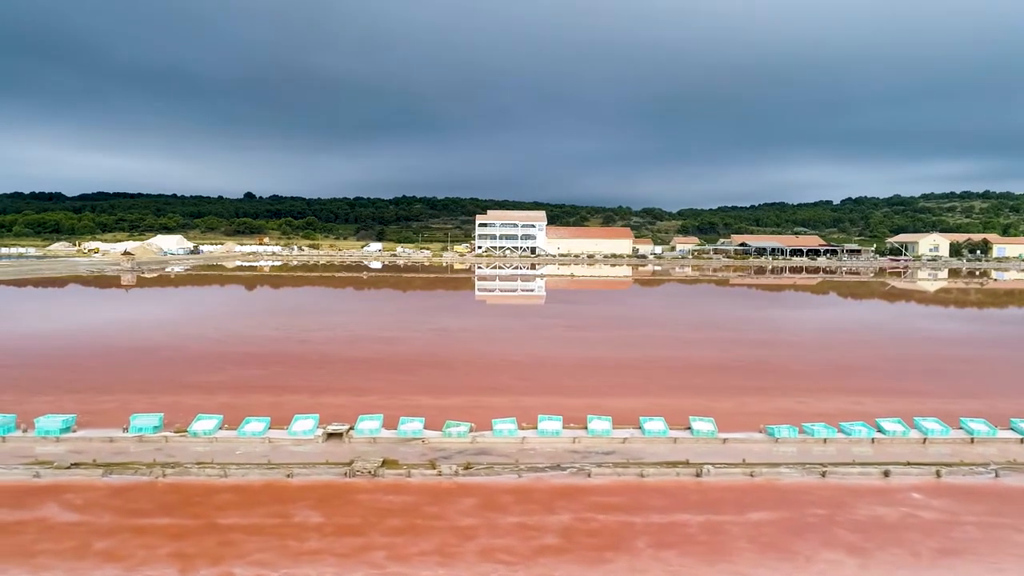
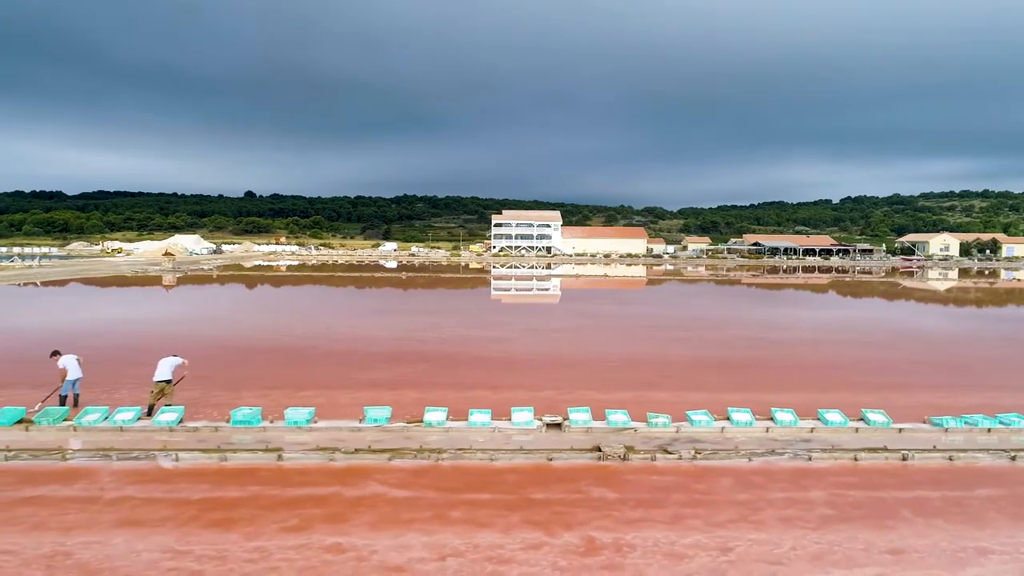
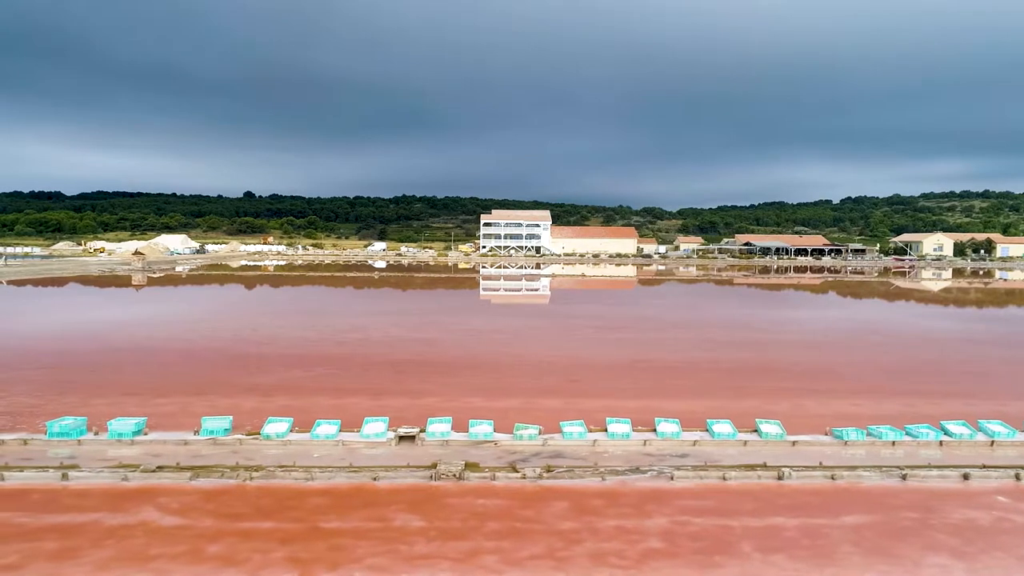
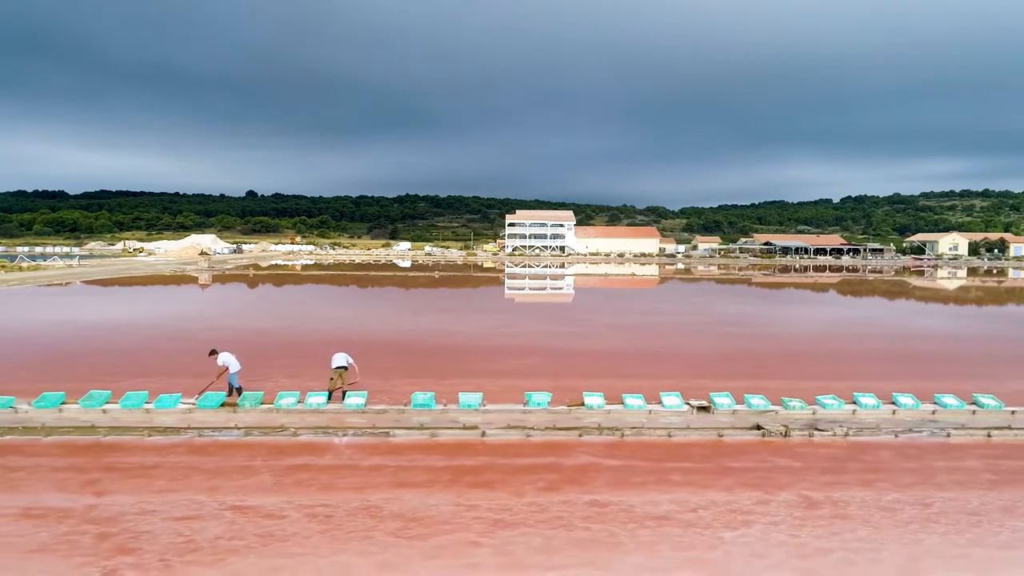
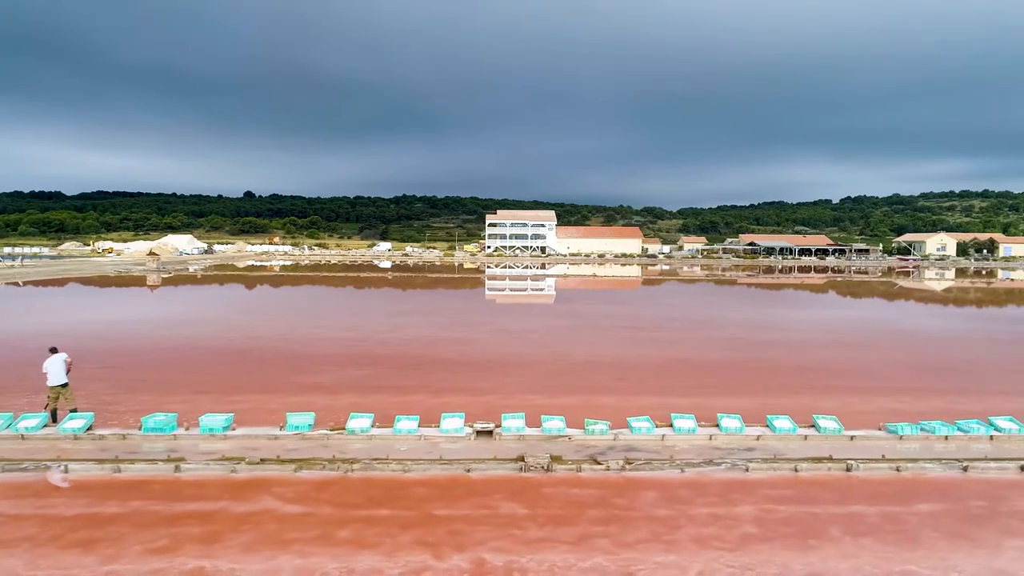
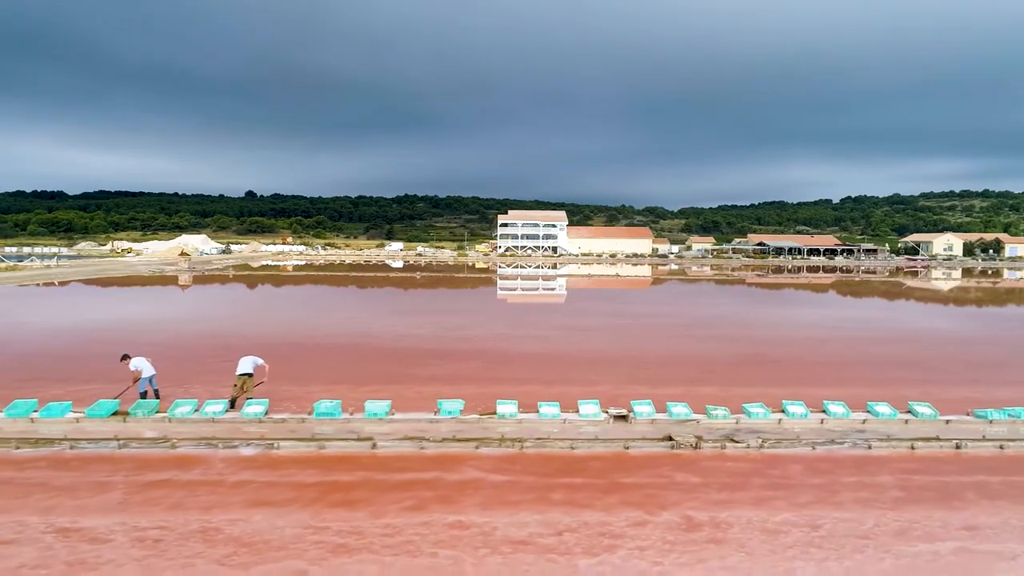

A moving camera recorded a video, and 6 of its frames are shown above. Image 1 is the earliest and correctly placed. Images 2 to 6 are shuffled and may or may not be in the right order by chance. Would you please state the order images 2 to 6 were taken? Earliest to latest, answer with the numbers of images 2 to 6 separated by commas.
3, 5, 2, 6, 4
